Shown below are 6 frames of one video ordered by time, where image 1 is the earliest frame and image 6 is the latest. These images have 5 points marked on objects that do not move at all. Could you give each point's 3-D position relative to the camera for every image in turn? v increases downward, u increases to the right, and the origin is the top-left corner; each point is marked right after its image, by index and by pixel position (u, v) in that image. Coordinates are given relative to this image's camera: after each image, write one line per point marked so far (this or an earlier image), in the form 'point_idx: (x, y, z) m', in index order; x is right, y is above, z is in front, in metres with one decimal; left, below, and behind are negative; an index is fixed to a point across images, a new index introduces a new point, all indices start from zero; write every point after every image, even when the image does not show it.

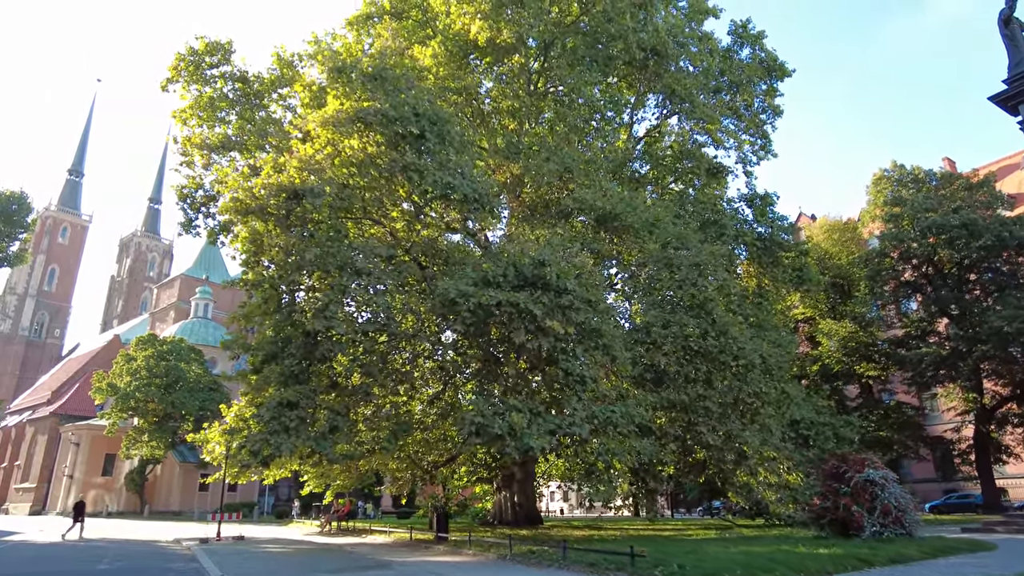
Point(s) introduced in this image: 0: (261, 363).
0: (-5.4, -1.6, +14.4) m
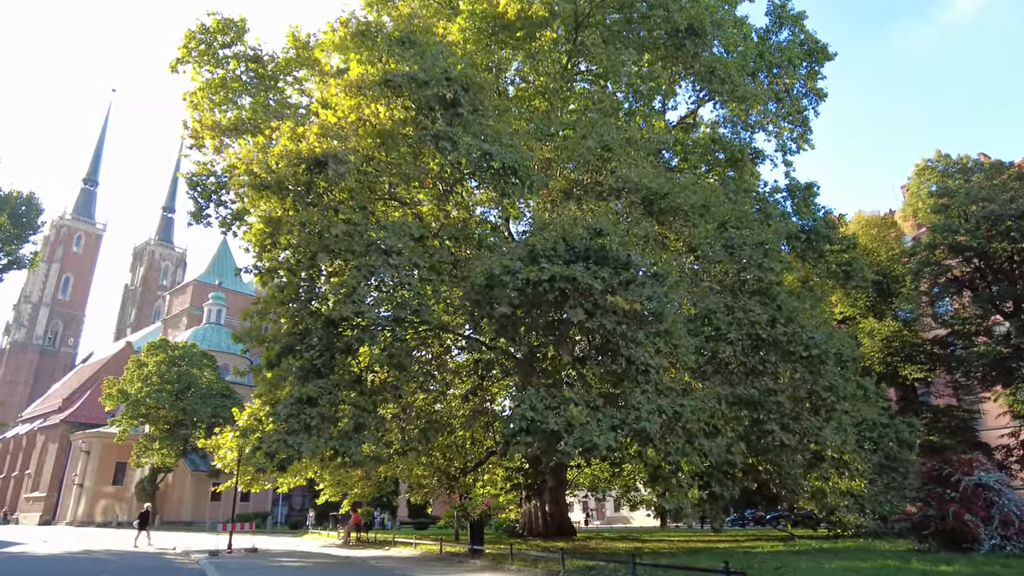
0: (-4.6, -1.3, +12.9) m
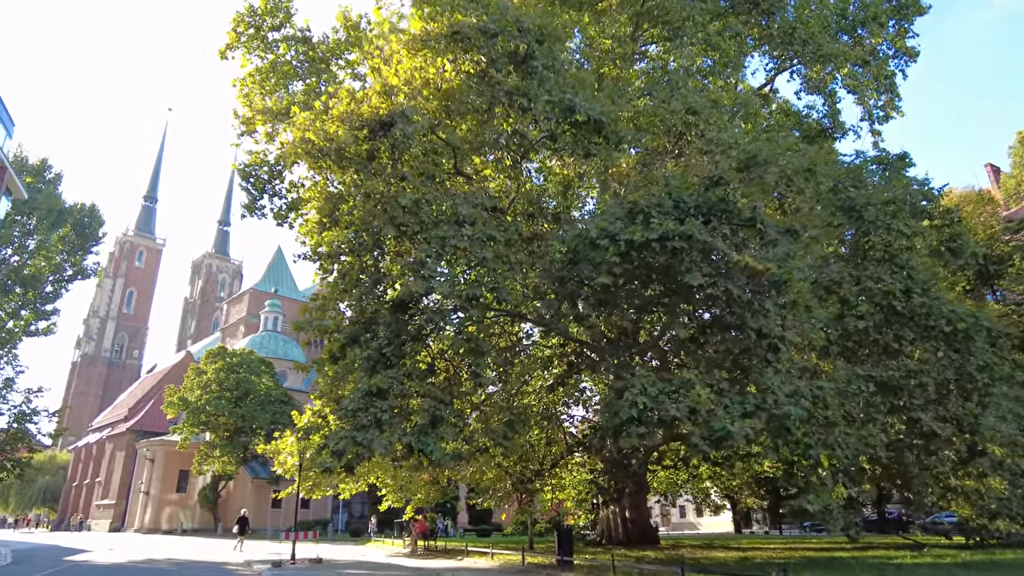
0: (-3.0, -1.0, +11.7) m
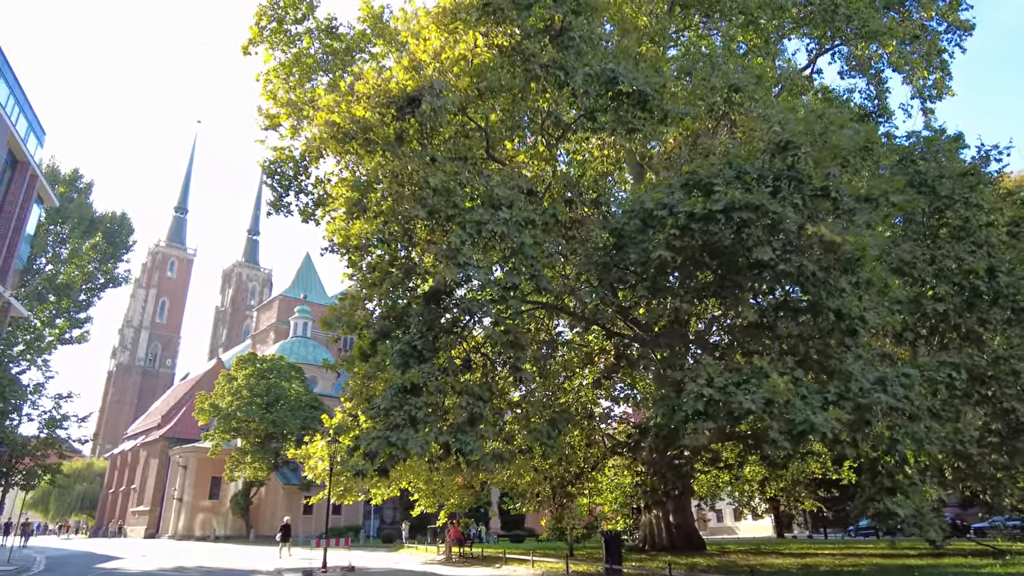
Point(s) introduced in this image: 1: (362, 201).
0: (-2.3, -0.8, +11.0) m
1: (-2.6, +1.5, +11.5) m
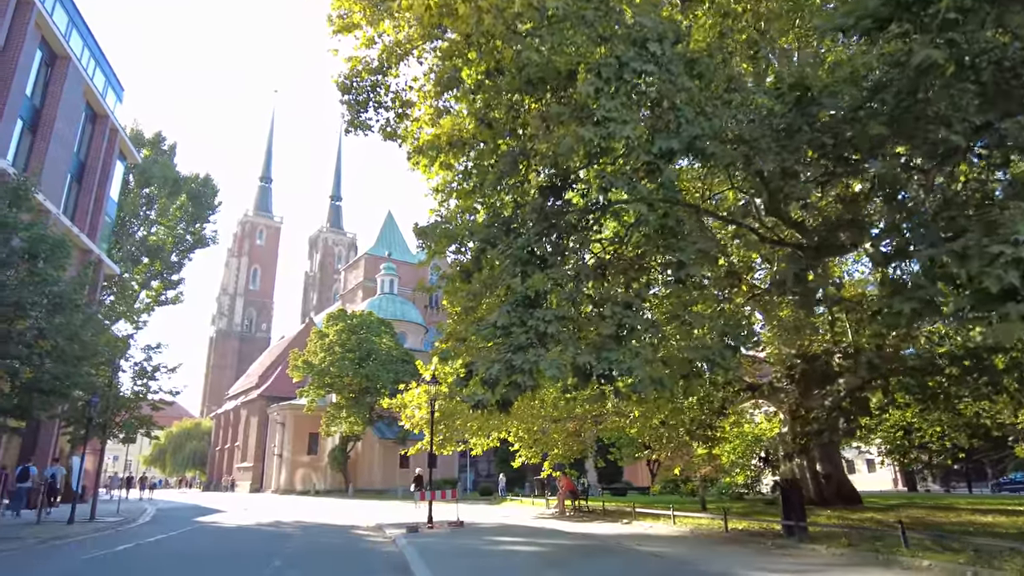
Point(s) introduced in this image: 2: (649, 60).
0: (-0.5, +0.6, +8.8) m
1: (-0.8, +2.9, +9.2) m
2: (+1.5, +2.4, +7.3) m
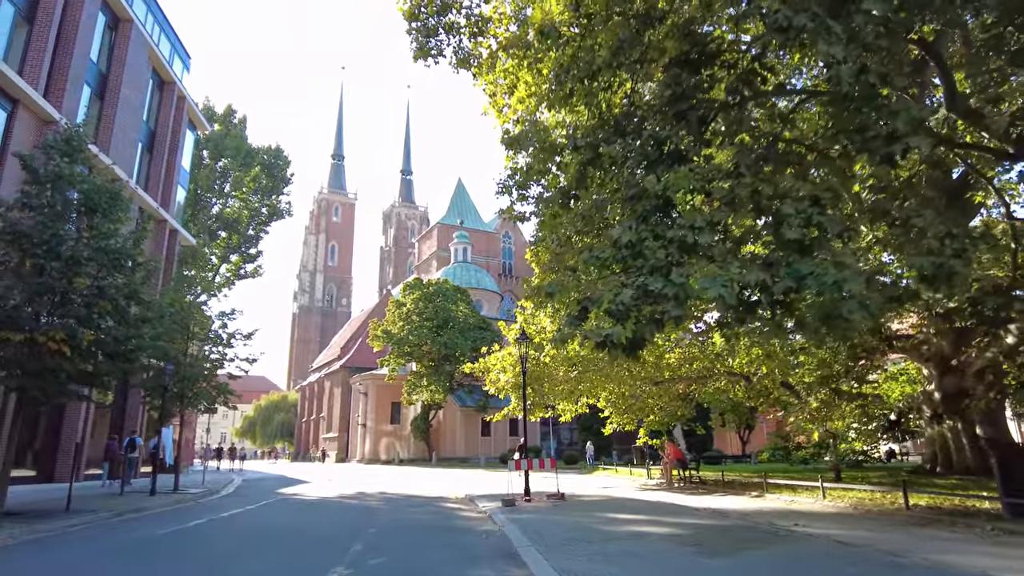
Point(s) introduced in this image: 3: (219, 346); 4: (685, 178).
0: (+0.8, +1.4, +6.9) m
1: (+0.4, +3.8, +7.2) m
2: (+2.5, +3.3, +5.2) m
3: (-8.4, -1.7, +18.9) m
4: (+1.4, +0.9, +5.4) m
